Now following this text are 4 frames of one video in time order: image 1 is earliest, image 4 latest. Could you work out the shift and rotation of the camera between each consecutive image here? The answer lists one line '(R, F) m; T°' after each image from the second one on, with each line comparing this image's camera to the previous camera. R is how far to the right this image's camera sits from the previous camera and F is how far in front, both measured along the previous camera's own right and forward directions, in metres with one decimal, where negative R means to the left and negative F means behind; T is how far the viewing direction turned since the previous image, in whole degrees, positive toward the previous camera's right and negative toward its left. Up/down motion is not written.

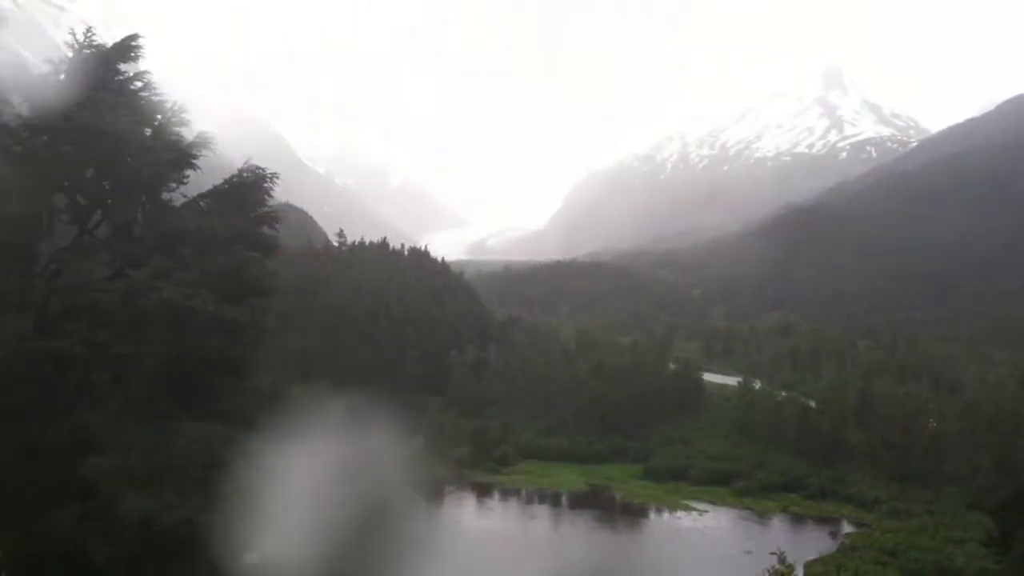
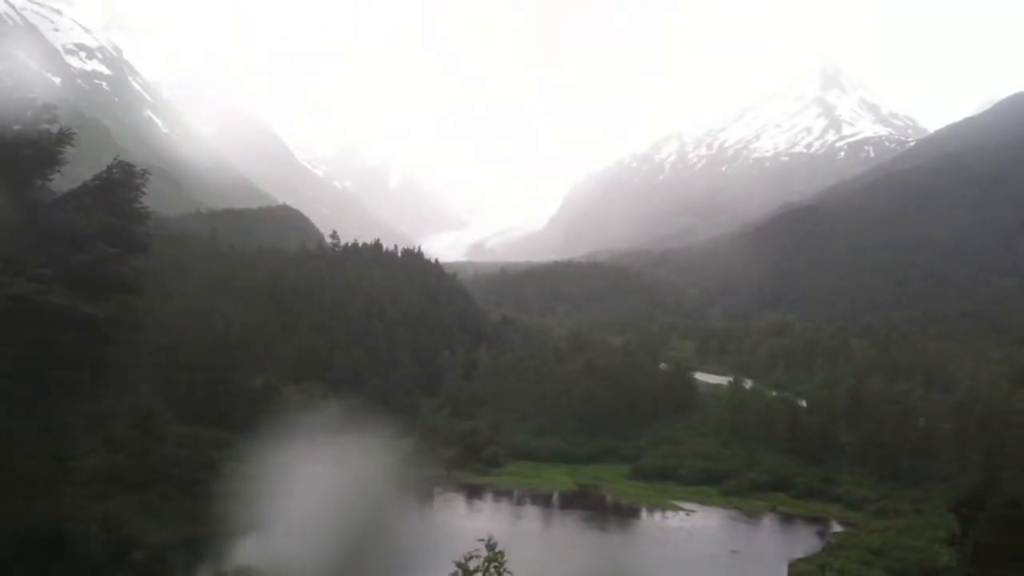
(+0.8, 0.0) m; 0°
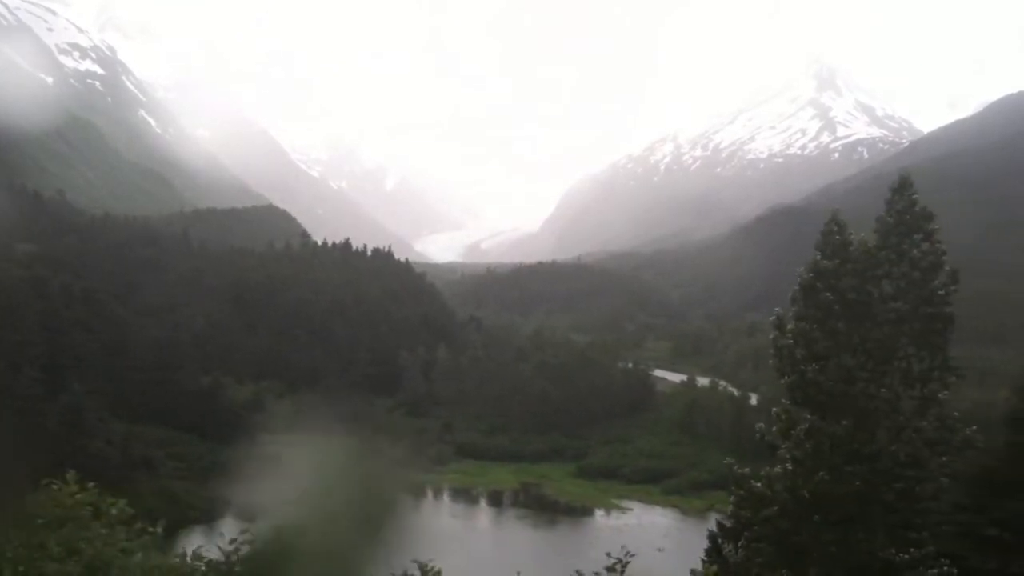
(+3.9, +0.1) m; 0°
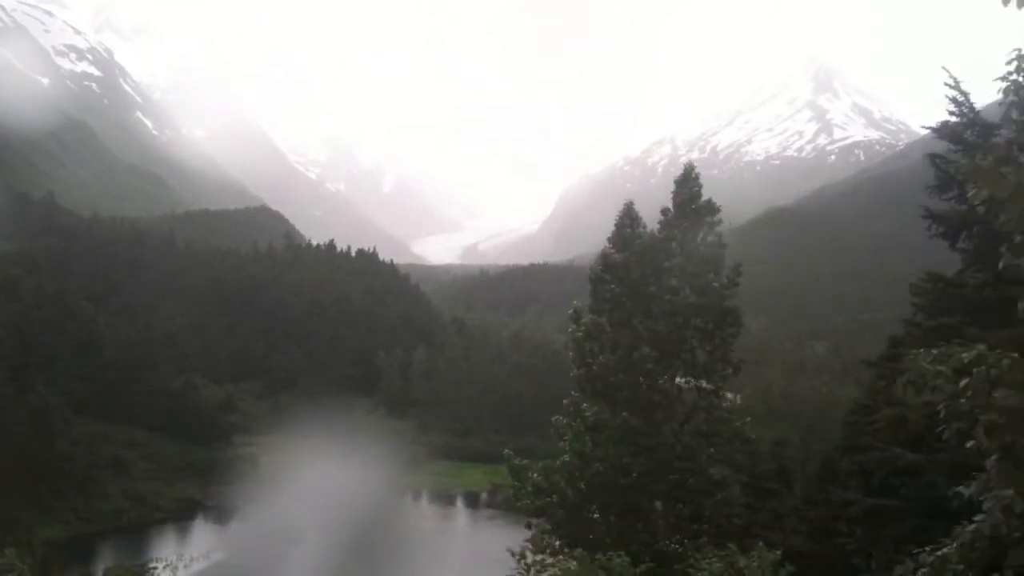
(+1.9, 0.0) m; 0°
